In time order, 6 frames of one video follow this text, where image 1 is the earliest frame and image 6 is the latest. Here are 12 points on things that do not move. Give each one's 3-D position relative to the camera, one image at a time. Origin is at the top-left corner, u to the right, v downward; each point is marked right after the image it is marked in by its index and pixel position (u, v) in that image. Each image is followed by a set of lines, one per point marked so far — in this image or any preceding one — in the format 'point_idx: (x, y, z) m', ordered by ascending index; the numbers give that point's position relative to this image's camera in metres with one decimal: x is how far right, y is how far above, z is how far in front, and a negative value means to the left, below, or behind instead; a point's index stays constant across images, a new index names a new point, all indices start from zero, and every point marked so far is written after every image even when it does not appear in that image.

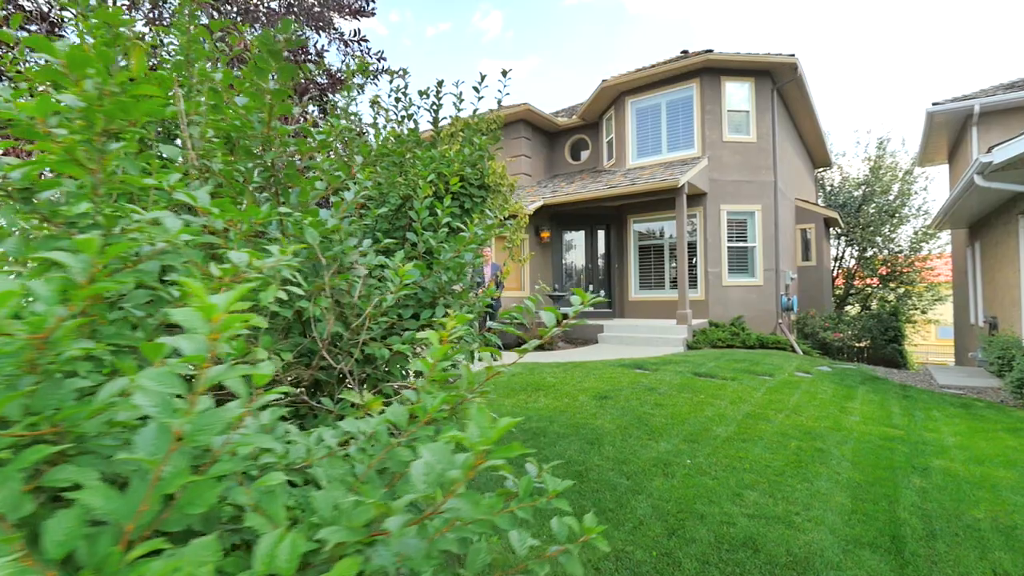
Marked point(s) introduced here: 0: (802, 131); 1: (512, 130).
0: (+5.7, +3.2, +15.2) m
1: (-0.1, +2.8, +13.2) m
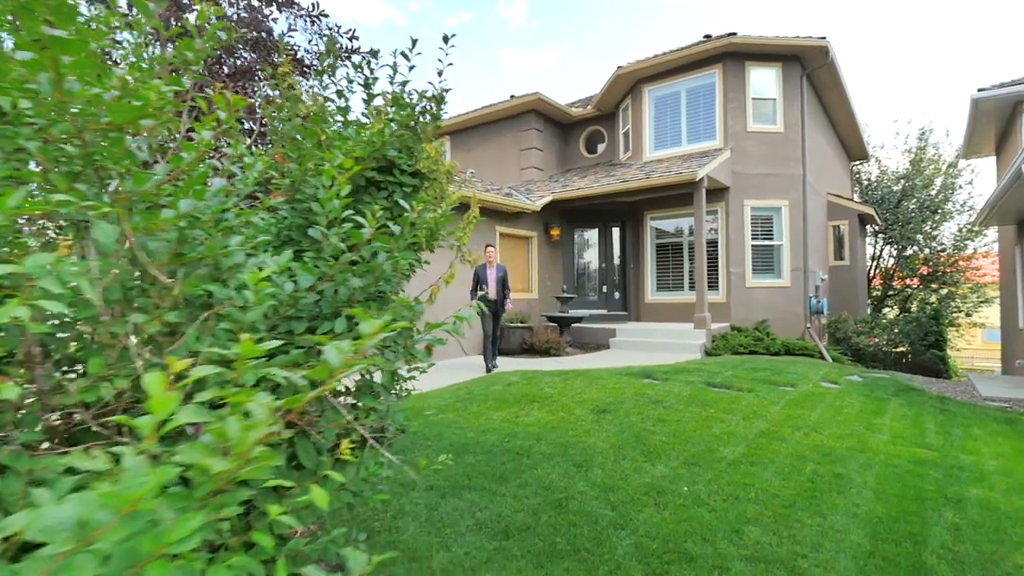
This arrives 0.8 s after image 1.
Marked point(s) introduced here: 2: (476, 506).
0: (+6.1, +3.2, +14.4) m
1: (+0.2, +2.8, +12.7) m
2: (-0.2, -1.0, +3.7) m
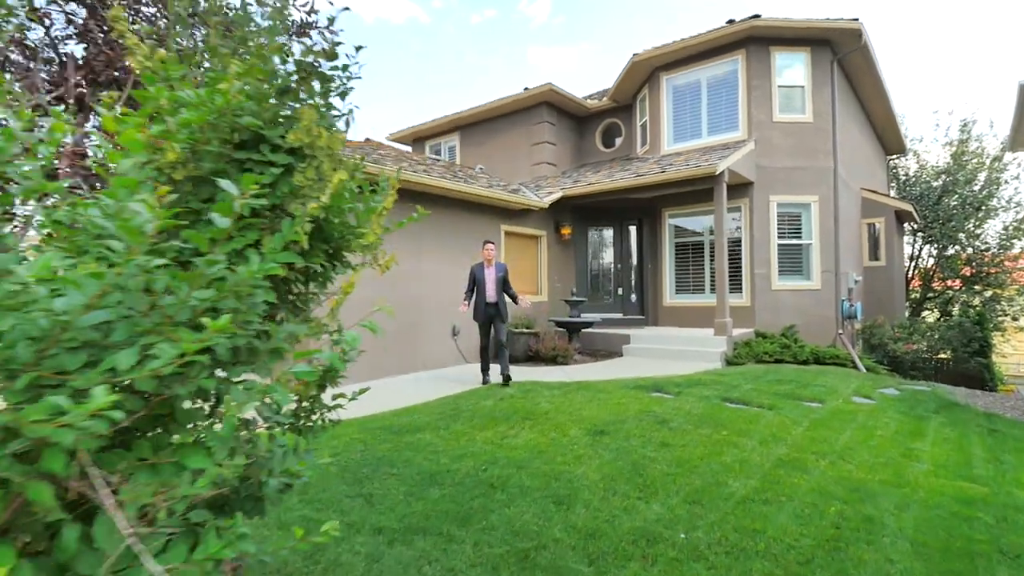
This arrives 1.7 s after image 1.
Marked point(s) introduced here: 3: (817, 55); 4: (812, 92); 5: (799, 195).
0: (+6.4, +3.1, +13.6) m
1: (+0.4, +2.8, +12.1) m
2: (-0.3, -1.1, +3.1) m
3: (+4.1, +3.1, +10.2) m
4: (+4.0, +2.6, +10.2) m
5: (+3.8, +1.2, +10.2) m
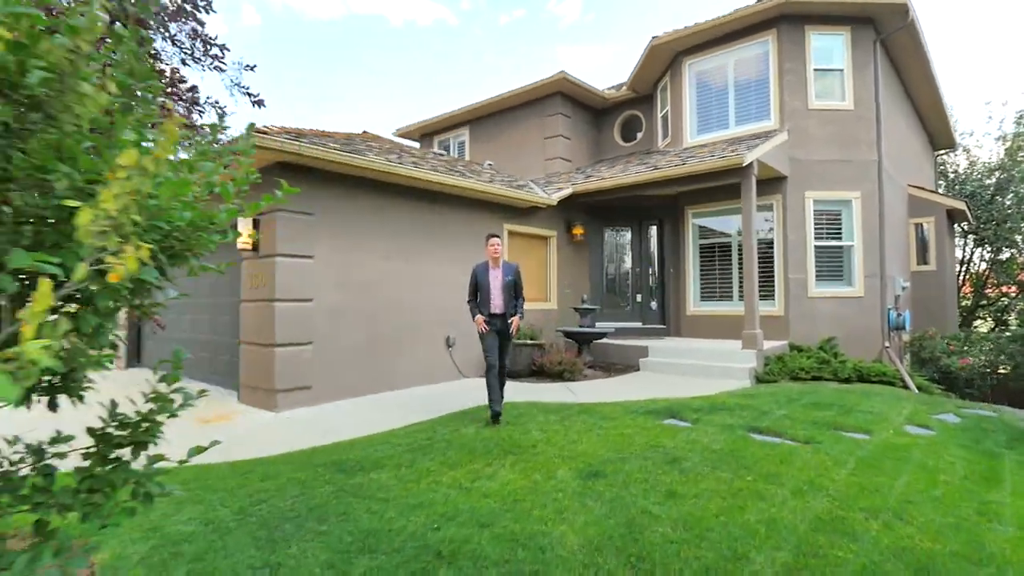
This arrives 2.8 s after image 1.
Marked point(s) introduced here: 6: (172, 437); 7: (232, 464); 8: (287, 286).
0: (+6.6, +3.0, +12.4) m
1: (+0.5, +2.7, +11.2) m
2: (-0.6, -1.1, +2.2) m
3: (+4.2, +3.0, +9.1) m
4: (+4.1, +2.5, +9.1) m
5: (+3.9, +1.2, +9.1) m
6: (-2.3, -1.0, +5.3) m
7: (-1.6, -1.0, +4.4) m
8: (-1.7, 0.0, +6.0) m
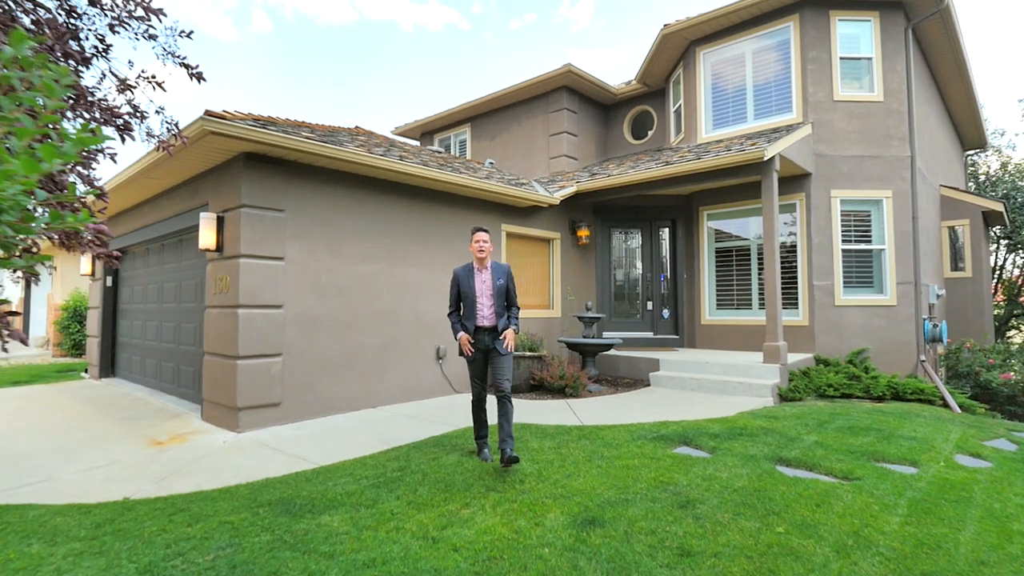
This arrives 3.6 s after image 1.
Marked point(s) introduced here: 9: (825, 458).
0: (+6.7, +2.9, +11.6) m
1: (+0.6, +2.6, +10.5) m
2: (-0.7, -1.1, +1.5) m
3: (+4.2, +3.0, +8.4) m
4: (+4.1, +2.5, +8.4) m
5: (+3.9, +1.1, +8.4) m
6: (-2.4, -1.0, +4.6) m
7: (-1.7, -1.0, +3.7) m
8: (-1.8, 0.0, +5.3) m
9: (+1.8, -1.0, +4.5) m
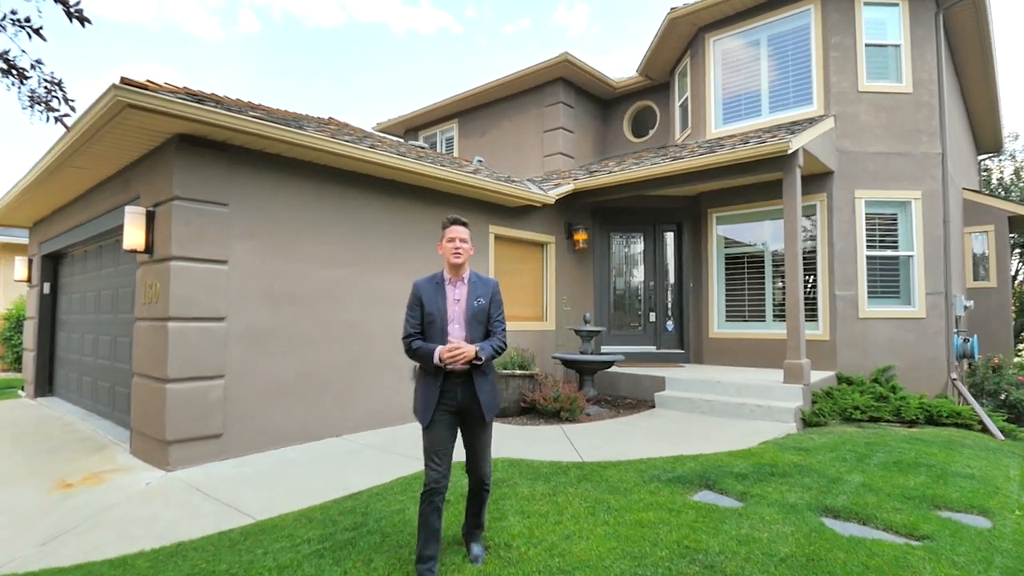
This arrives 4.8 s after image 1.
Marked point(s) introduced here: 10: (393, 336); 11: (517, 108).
0: (+6.6, +2.7, +10.9) m
1: (+0.5, +2.5, +9.7) m
2: (-0.7, -1.1, +0.6) m
3: (+4.1, +2.8, +7.6) m
4: (+4.0, +2.3, +7.6) m
5: (+3.8, +1.0, +7.6) m
6: (-2.5, -1.1, +3.7) m
7: (-1.8, -1.0, +2.8) m
8: (-1.9, -0.1, +4.4) m
9: (+1.8, -1.0, +3.7) m
10: (-0.9, -0.4, +6.0) m
11: (+0.1, +2.4, +10.3) m
